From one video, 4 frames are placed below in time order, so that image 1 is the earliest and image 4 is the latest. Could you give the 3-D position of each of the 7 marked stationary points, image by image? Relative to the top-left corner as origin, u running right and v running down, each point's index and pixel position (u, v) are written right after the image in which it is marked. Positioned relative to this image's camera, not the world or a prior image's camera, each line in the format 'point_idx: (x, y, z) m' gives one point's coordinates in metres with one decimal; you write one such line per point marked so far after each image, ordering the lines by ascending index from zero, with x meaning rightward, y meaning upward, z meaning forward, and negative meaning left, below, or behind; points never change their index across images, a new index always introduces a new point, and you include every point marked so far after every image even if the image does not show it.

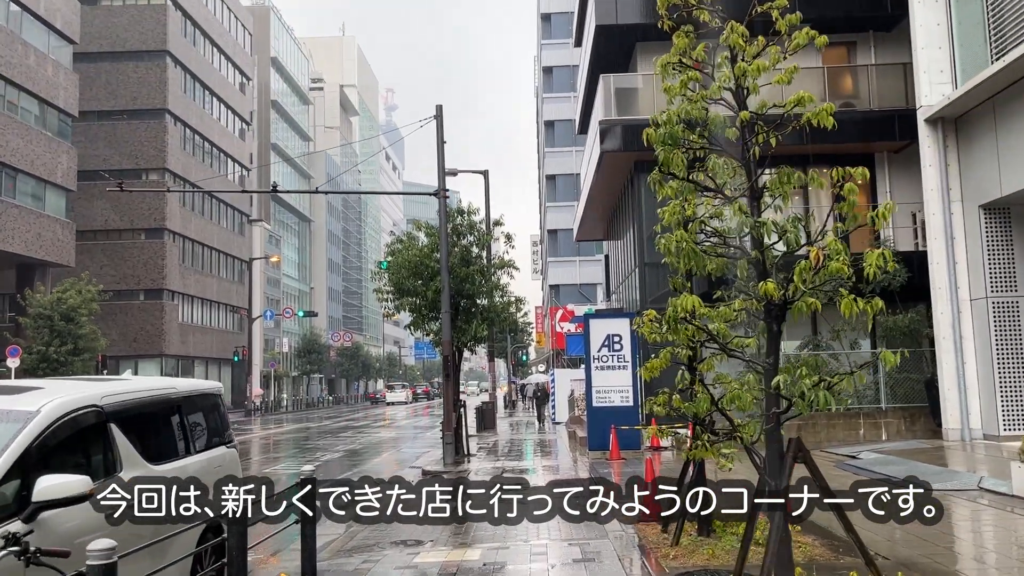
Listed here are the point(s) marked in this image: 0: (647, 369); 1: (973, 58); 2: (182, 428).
0: (+1.4, -0.8, +8.3) m
1: (+8.9, +4.4, +15.6) m
2: (-2.9, -1.2, +7.3) m
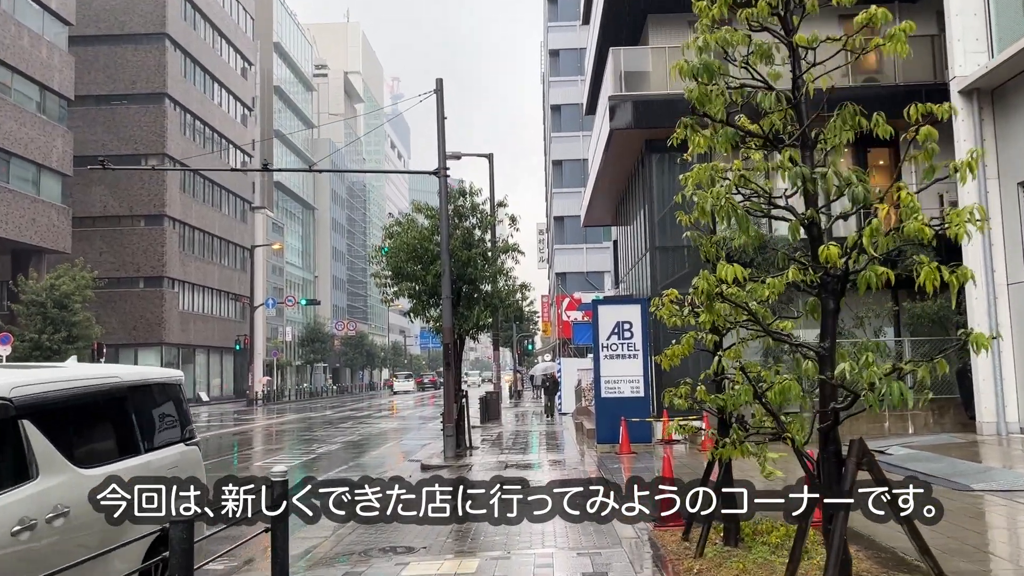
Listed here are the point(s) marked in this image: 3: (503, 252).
0: (+1.4, -0.6, +7.3) m
1: (+8.9, +4.7, +14.5) m
2: (-2.9, -1.0, +6.3) m
3: (-0.2, +0.9, +19.4) m
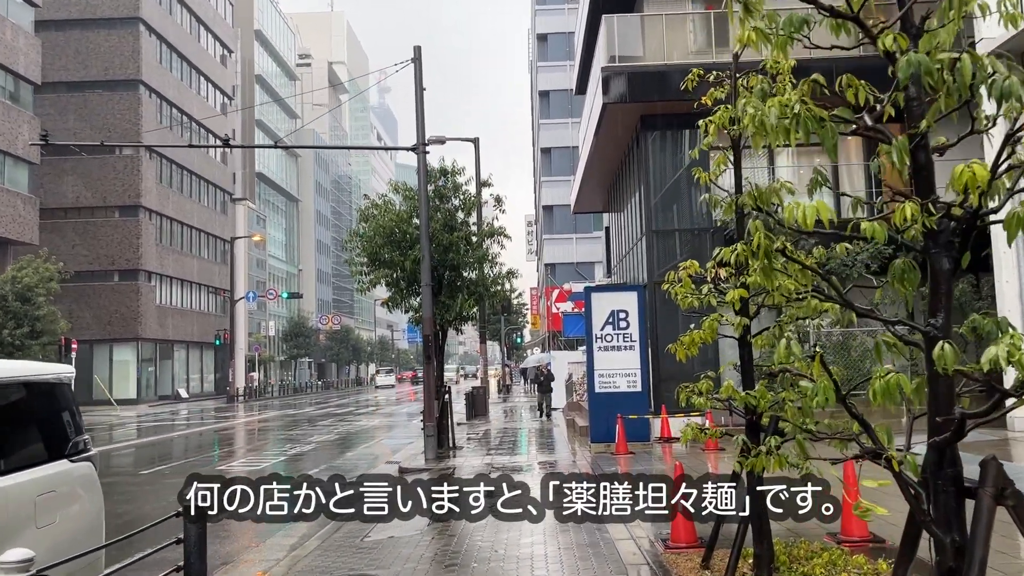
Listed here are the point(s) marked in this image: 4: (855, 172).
0: (+1.2, -0.4, +5.9) m
1: (+8.7, +5.0, +13.1) m
2: (-3.0, -0.9, +4.9) m
3: (-0.5, +1.2, +18.0) m
4: (+7.7, +2.6, +18.3) m
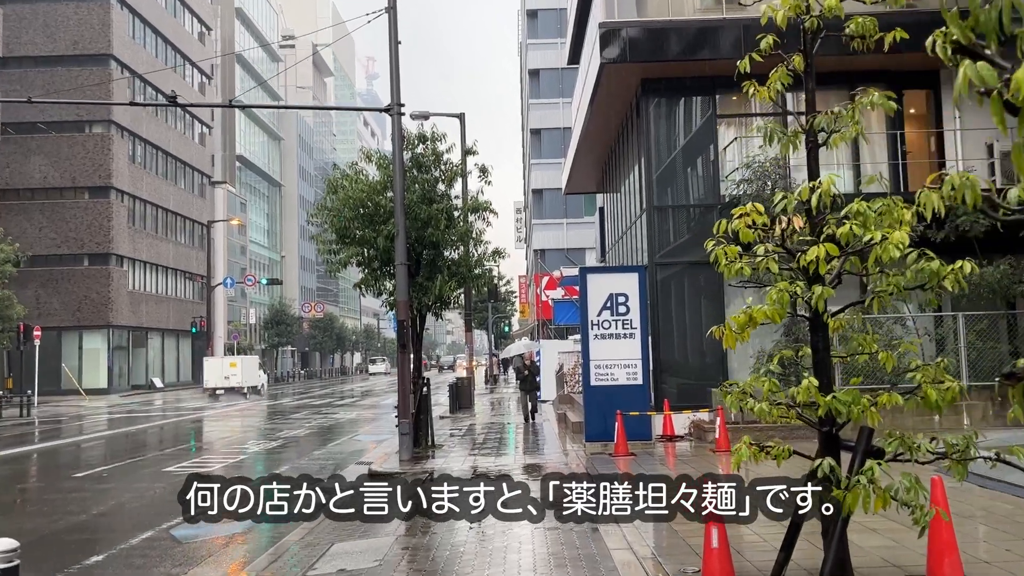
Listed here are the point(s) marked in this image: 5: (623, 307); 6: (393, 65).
0: (+1.1, -0.2, +4.2) m
1: (+8.5, +5.3, +11.4) m
2: (-3.1, -0.6, +3.1) m
3: (-0.8, +1.5, +16.2) m
4: (+7.5, +3.0, +16.6) m
5: (+2.0, -0.3, +14.4) m
6: (-2.1, +3.9, +14.2) m
